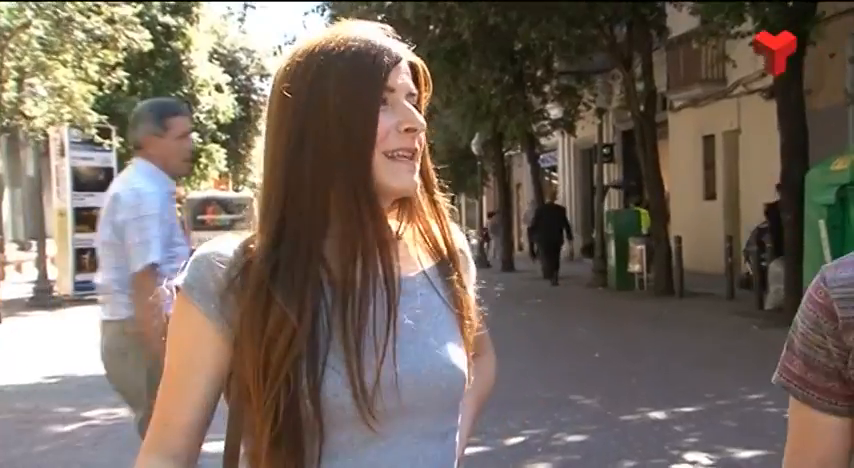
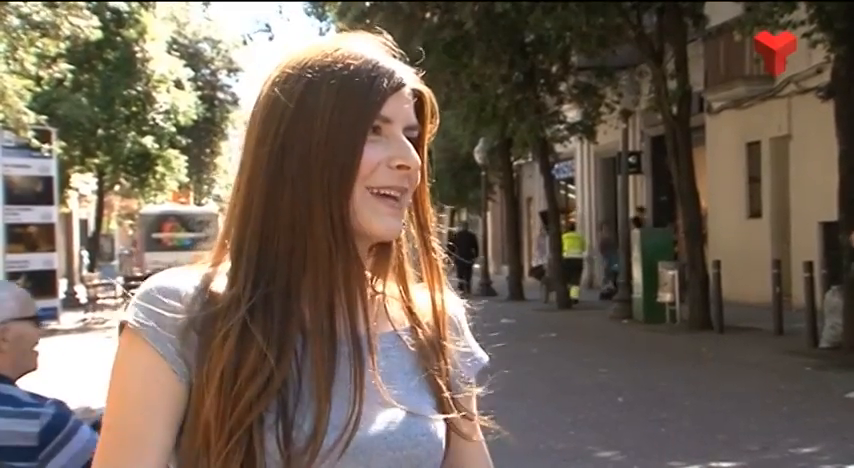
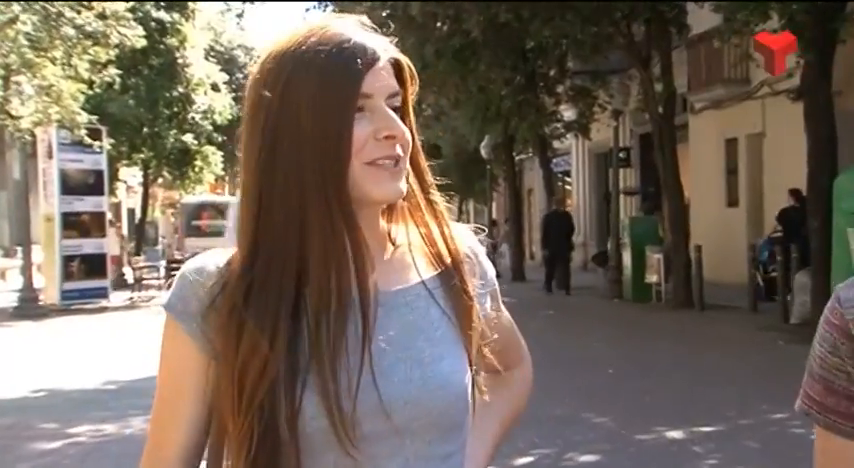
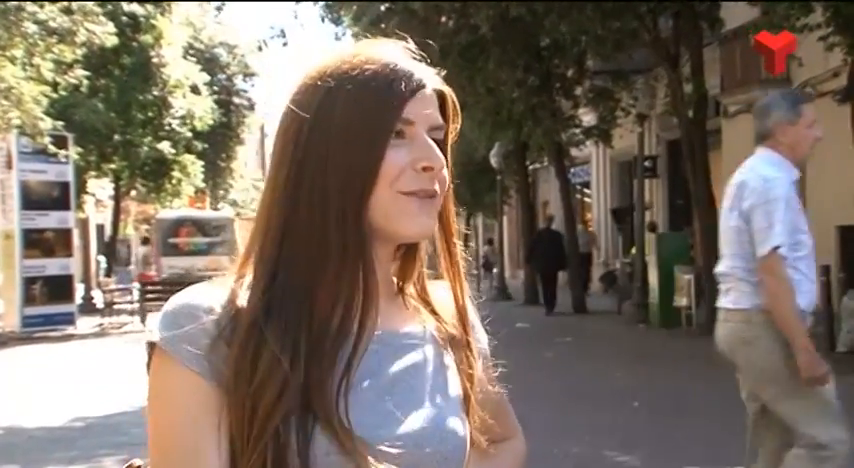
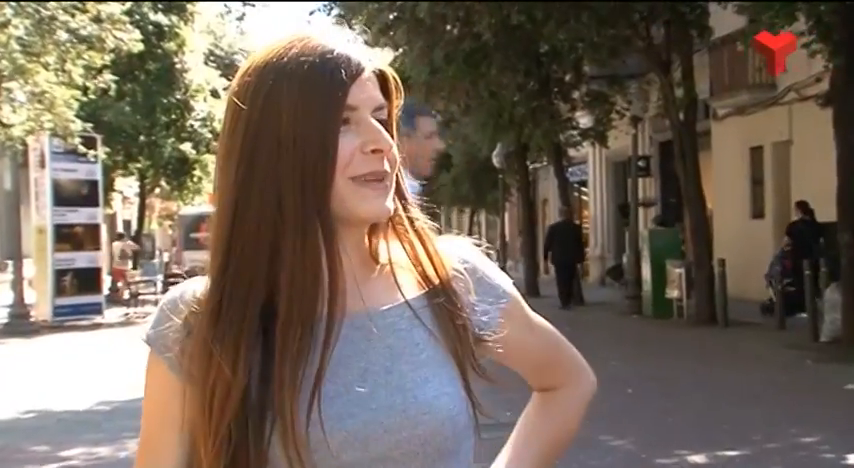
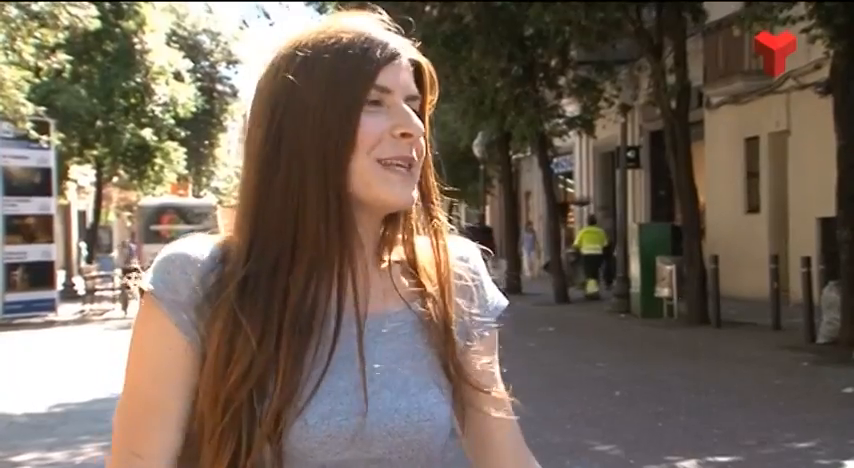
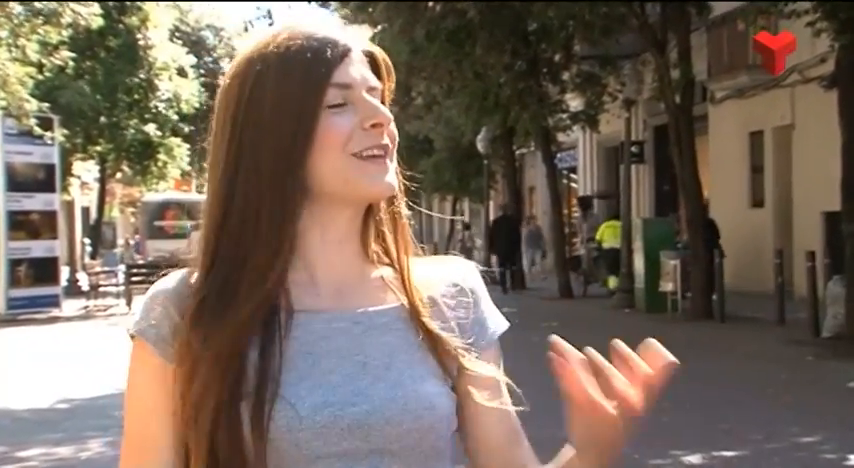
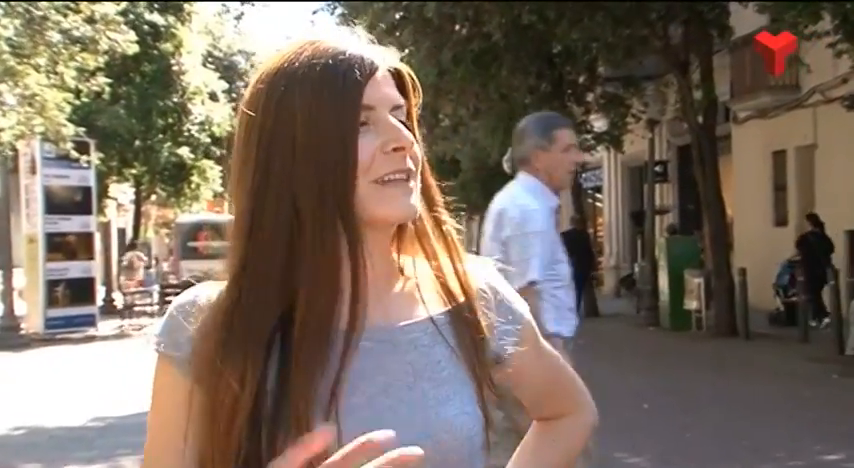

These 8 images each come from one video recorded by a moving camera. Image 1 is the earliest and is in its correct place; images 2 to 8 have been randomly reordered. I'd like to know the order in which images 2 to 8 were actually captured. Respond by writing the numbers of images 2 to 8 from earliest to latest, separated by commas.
3, 5, 8, 4, 7, 6, 2
